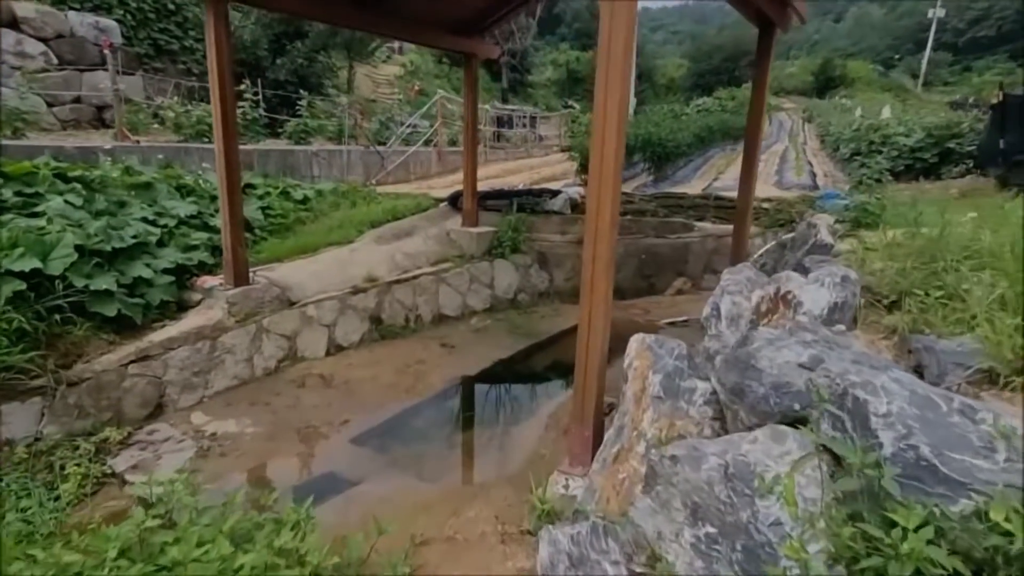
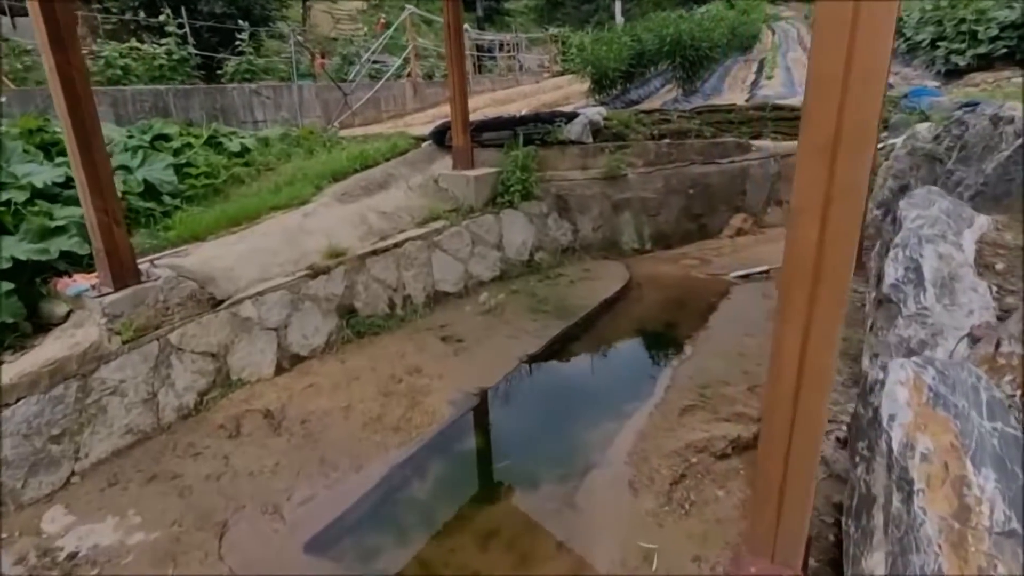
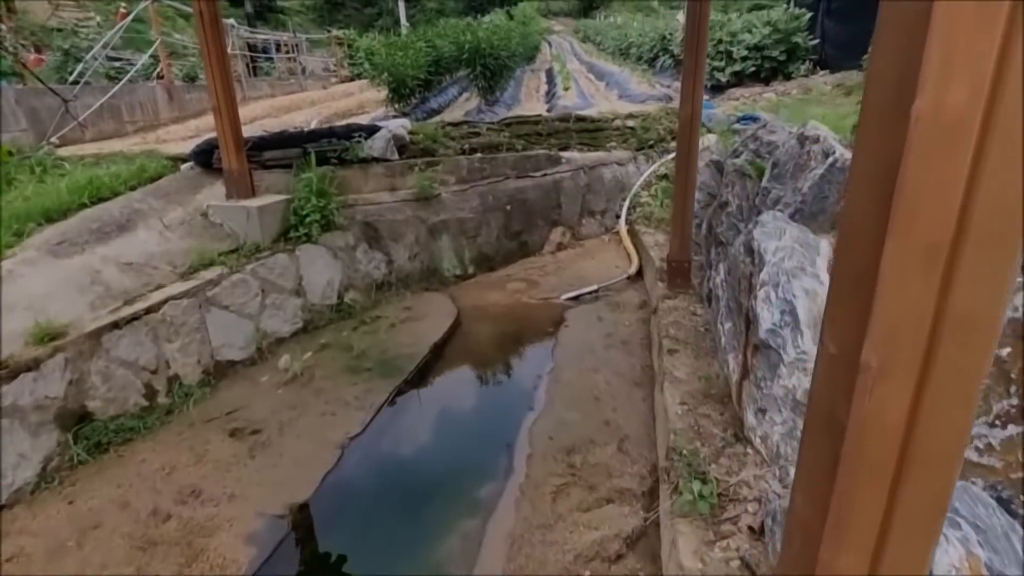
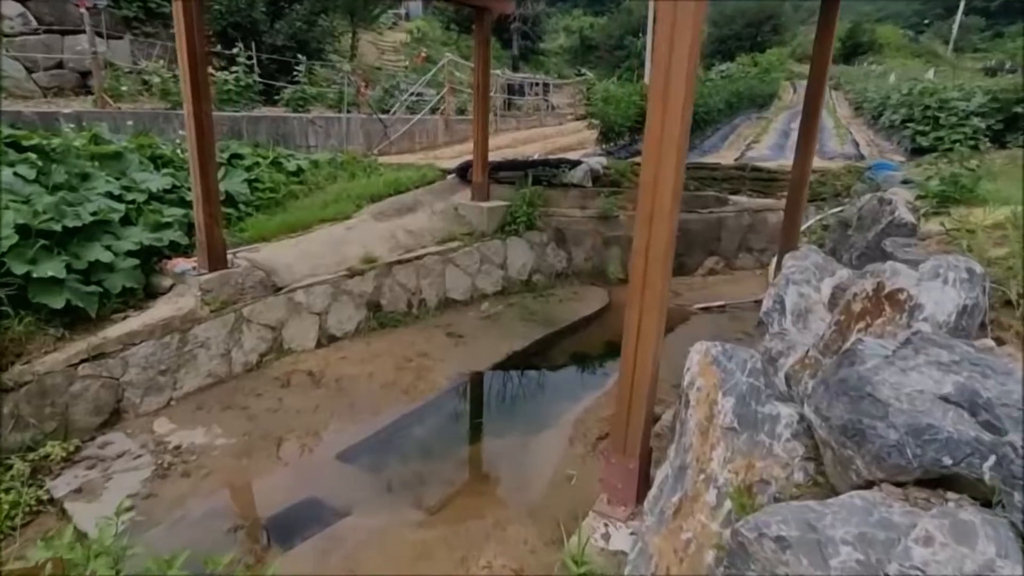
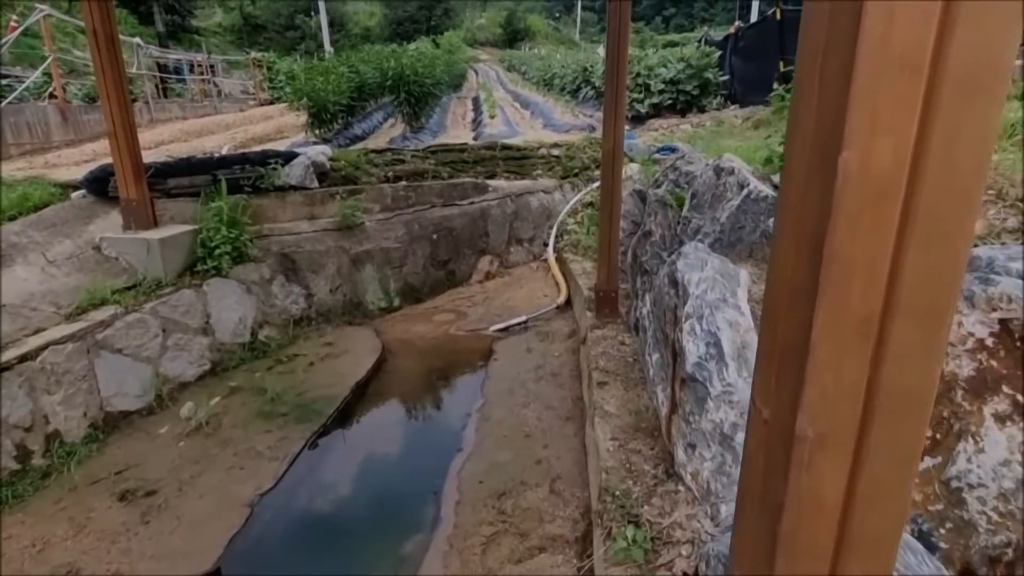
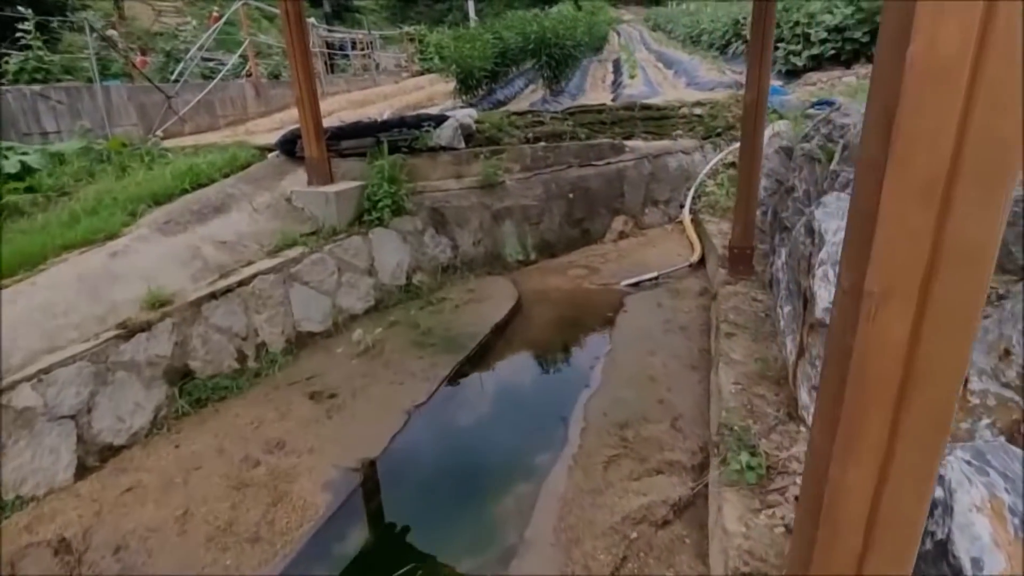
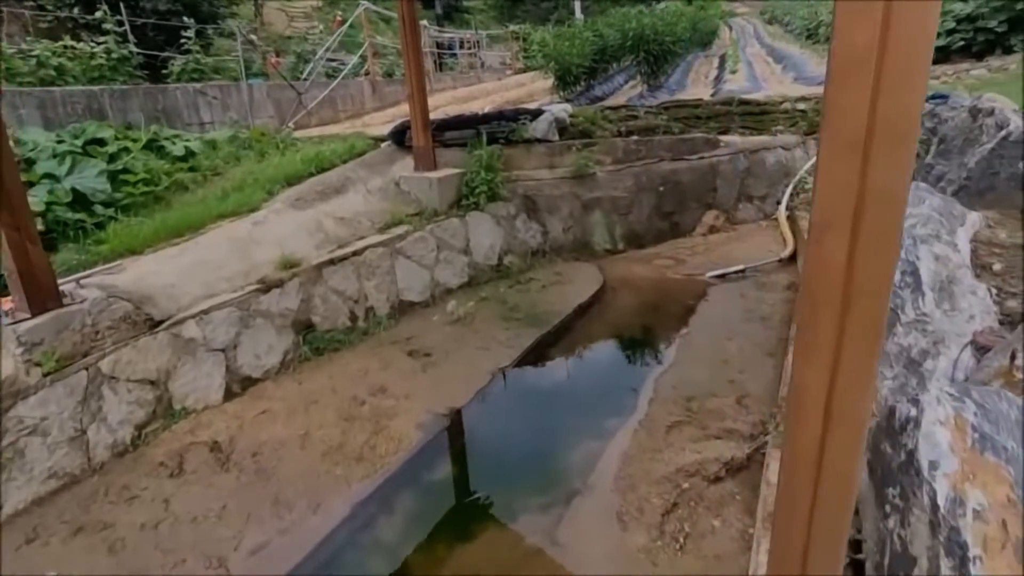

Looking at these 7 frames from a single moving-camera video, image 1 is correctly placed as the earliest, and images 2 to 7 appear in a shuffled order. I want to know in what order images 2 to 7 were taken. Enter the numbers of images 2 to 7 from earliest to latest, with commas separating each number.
4, 2, 7, 6, 3, 5
